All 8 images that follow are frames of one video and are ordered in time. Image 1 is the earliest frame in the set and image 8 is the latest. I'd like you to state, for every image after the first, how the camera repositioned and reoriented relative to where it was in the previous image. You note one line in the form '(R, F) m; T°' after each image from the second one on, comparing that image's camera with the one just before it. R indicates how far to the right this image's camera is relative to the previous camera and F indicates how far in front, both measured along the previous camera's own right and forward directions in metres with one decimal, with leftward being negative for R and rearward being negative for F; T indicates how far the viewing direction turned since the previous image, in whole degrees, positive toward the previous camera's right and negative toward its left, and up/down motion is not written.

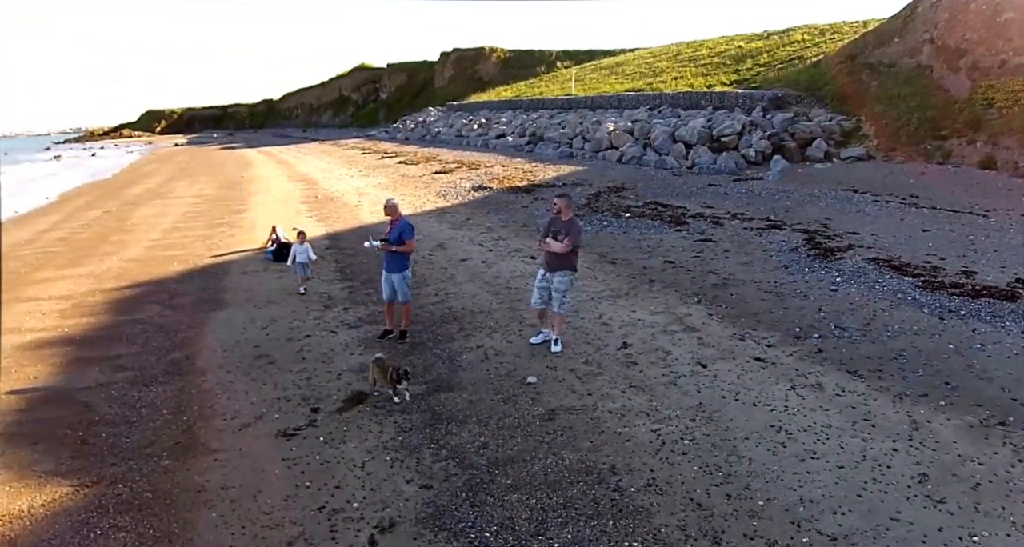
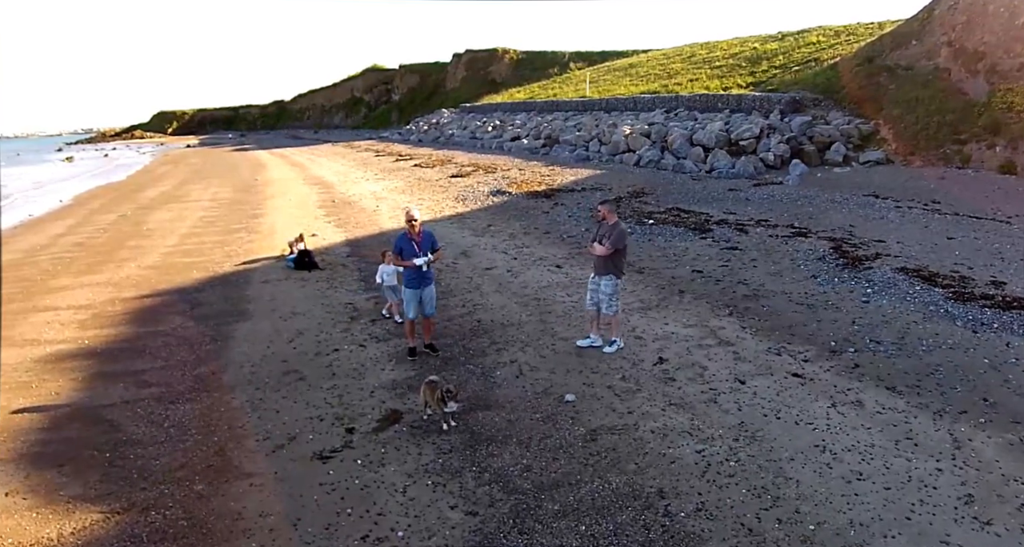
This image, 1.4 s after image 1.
(-0.4, +0.1) m; -1°
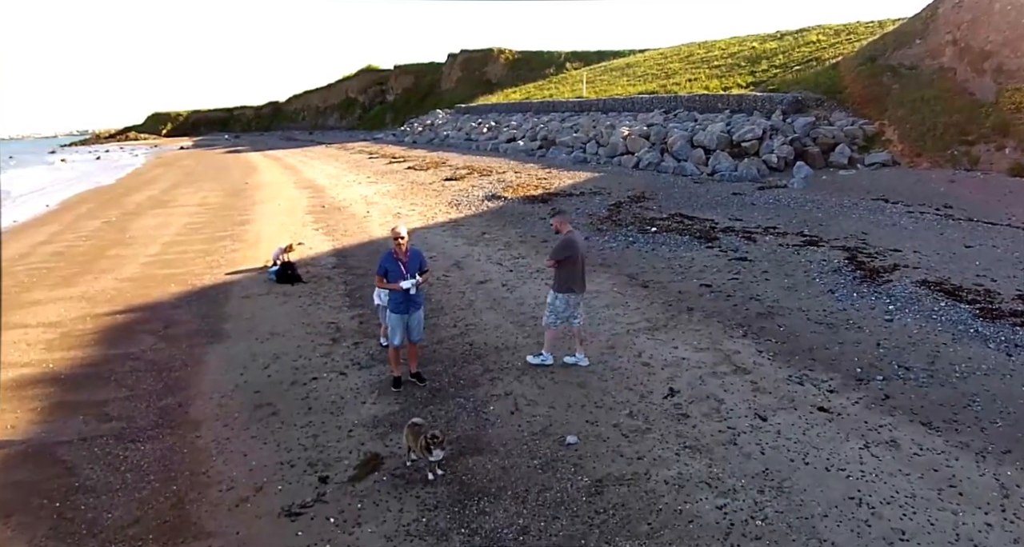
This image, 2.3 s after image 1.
(0.0, +0.8) m; 0°
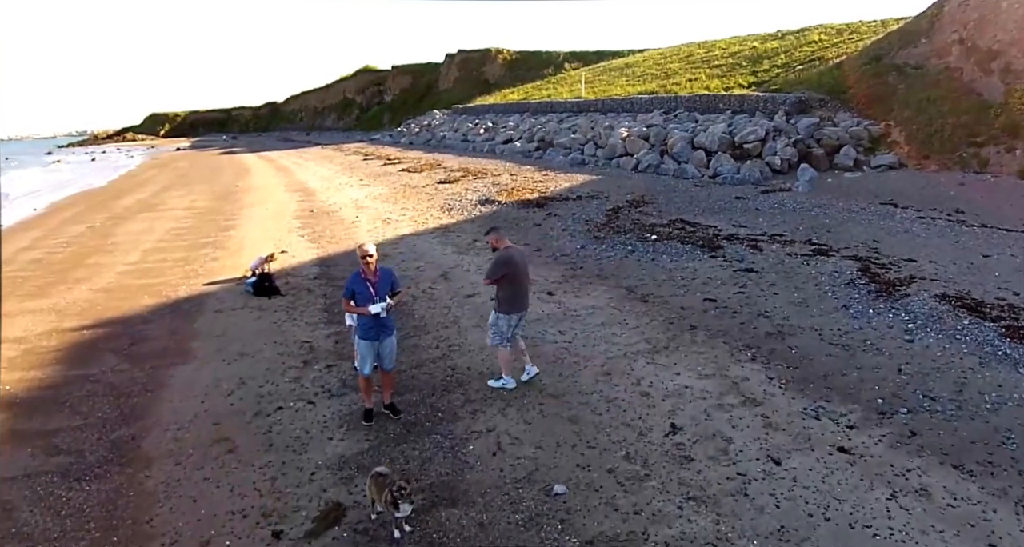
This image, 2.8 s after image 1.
(+0.2, +0.8) m; 0°
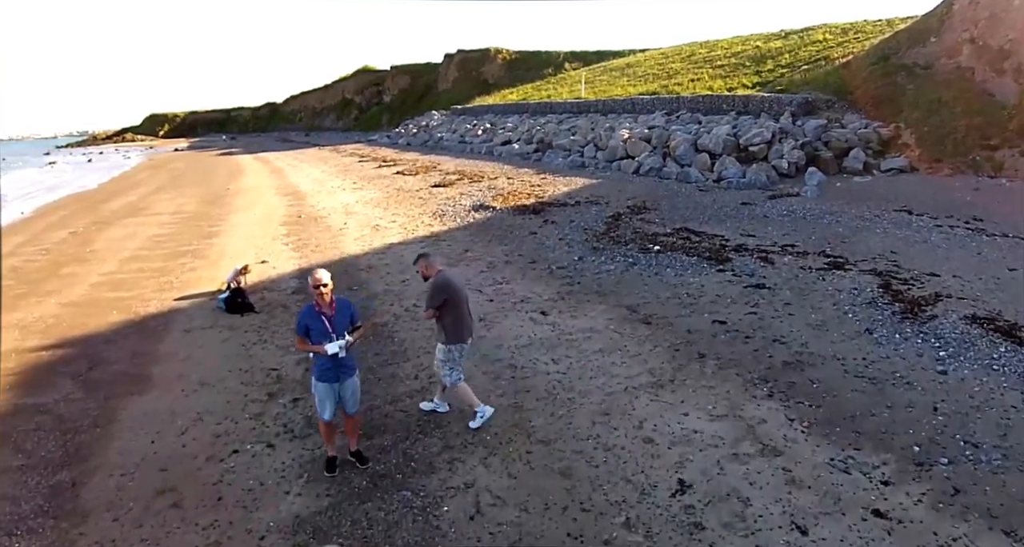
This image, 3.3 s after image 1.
(+0.2, +0.9) m; 0°
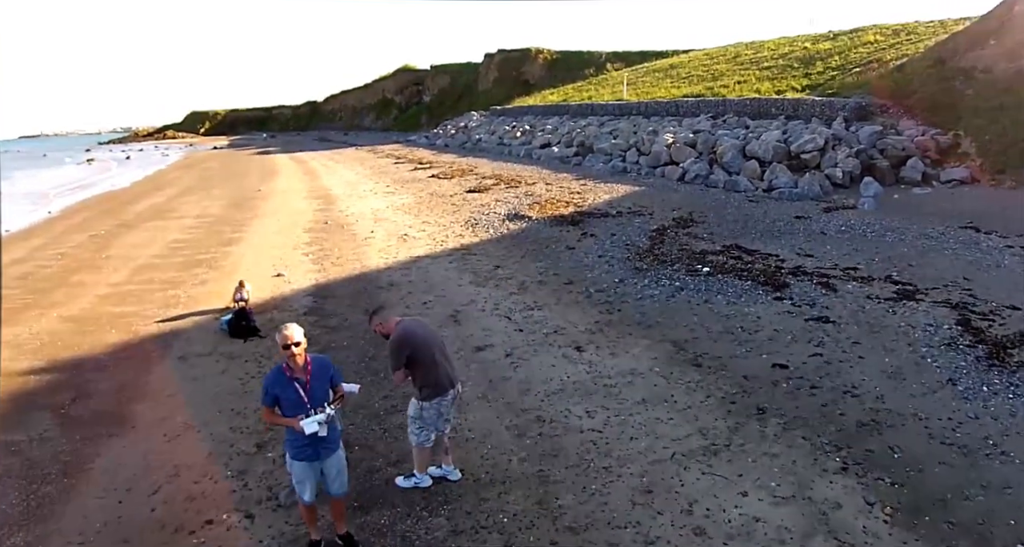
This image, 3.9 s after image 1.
(+0.1, +1.2) m; -3°
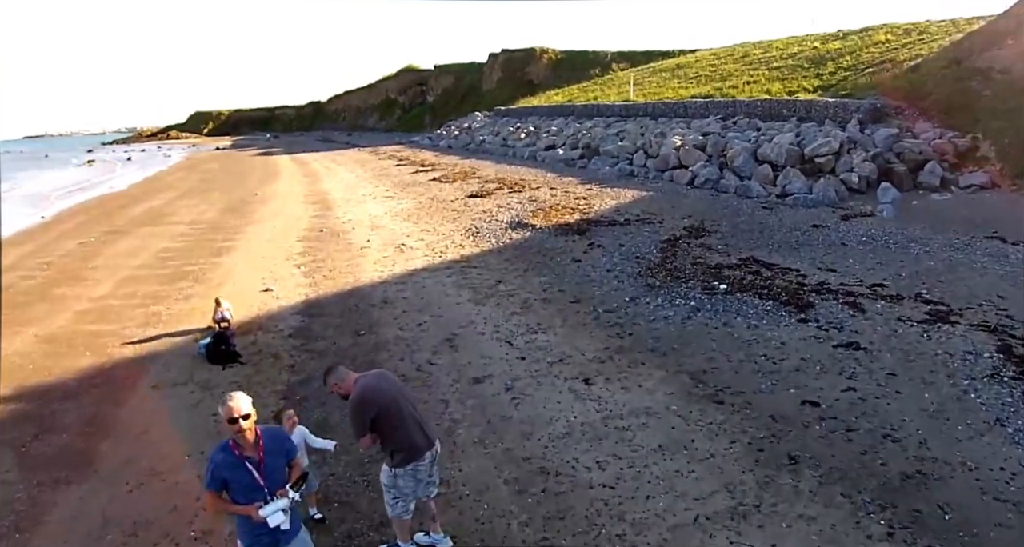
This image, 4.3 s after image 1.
(0.0, +0.9) m; 0°
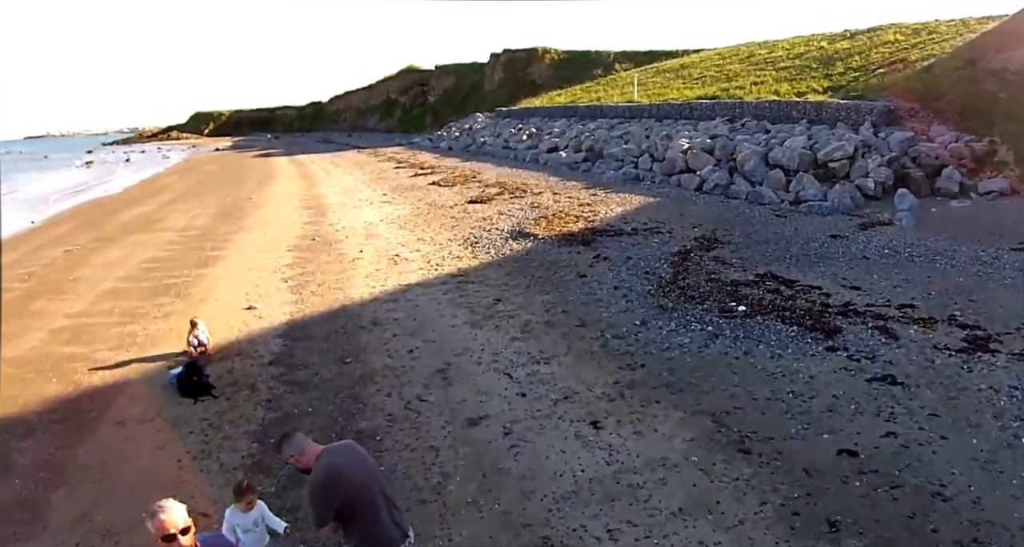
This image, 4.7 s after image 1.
(0.0, +0.9) m; 0°
